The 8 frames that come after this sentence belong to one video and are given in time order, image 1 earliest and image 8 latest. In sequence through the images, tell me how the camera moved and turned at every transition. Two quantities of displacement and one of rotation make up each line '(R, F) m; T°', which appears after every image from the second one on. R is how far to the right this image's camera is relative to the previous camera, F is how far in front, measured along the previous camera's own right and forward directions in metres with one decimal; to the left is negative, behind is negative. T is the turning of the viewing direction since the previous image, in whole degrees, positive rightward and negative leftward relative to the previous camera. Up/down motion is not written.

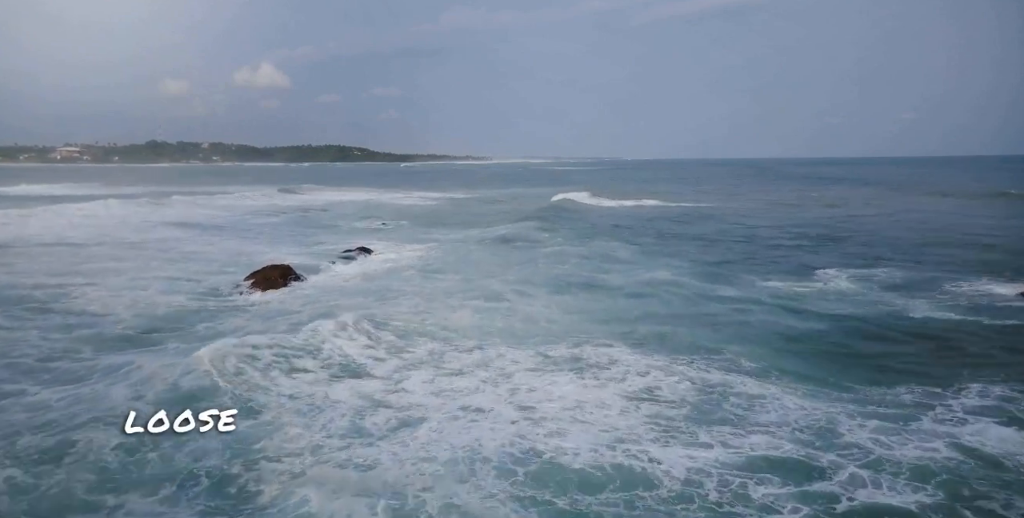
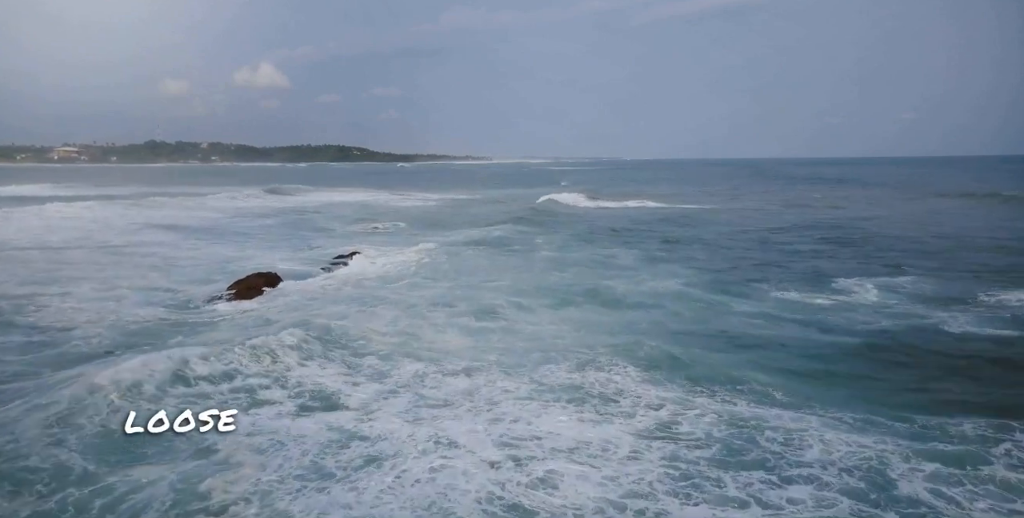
(-1.4, 0.0) m; 0°
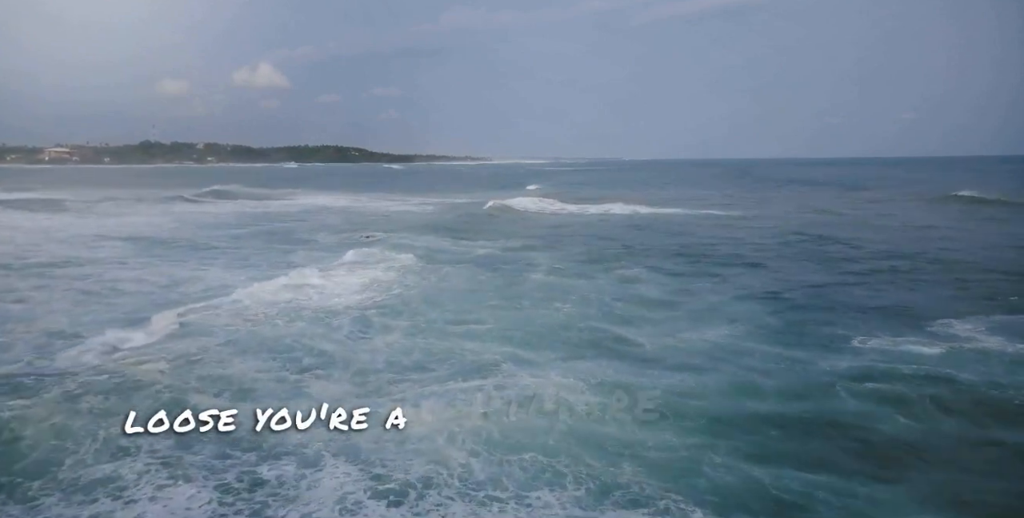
(0.0, +1.7) m; 0°
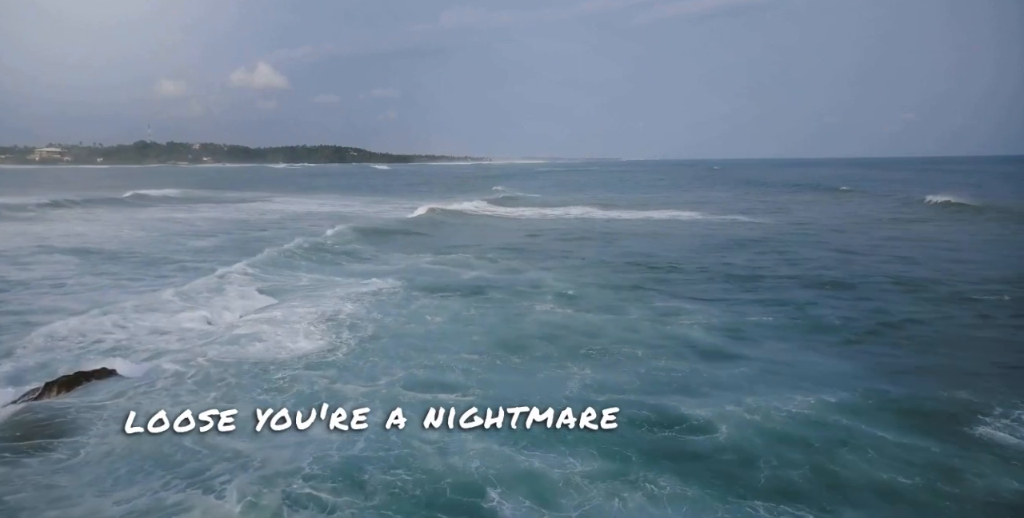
(0.0, +1.4) m; 0°
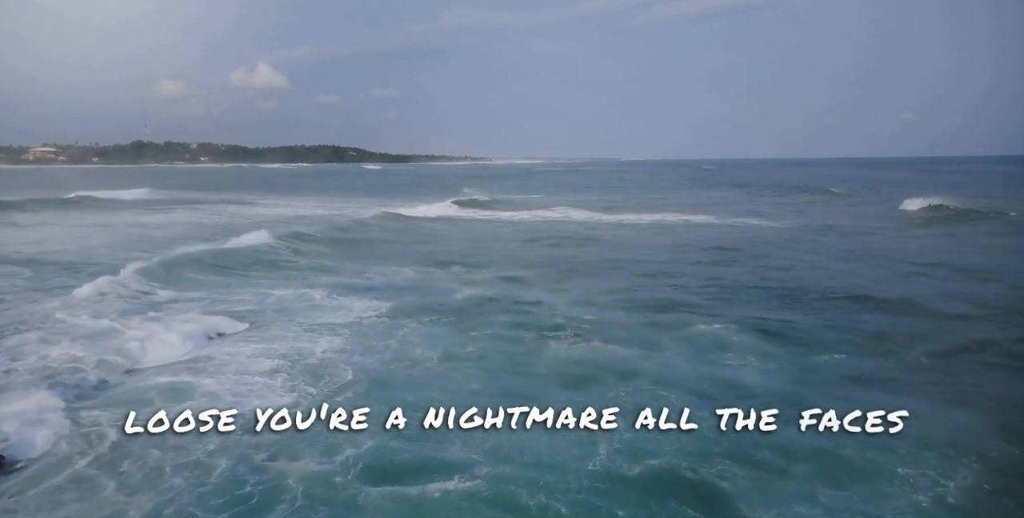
(-0.1, +1.0) m; 0°
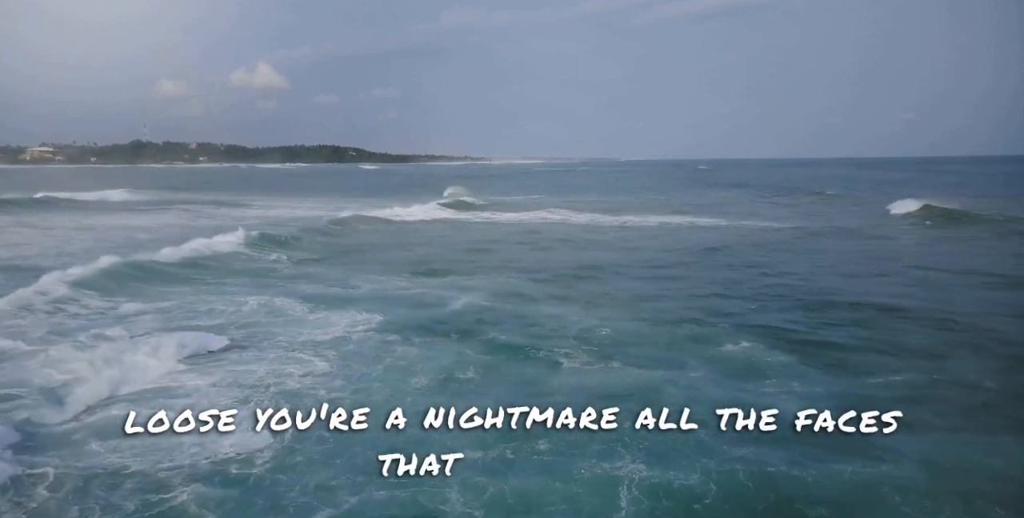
(+0.1, +0.2) m; 0°
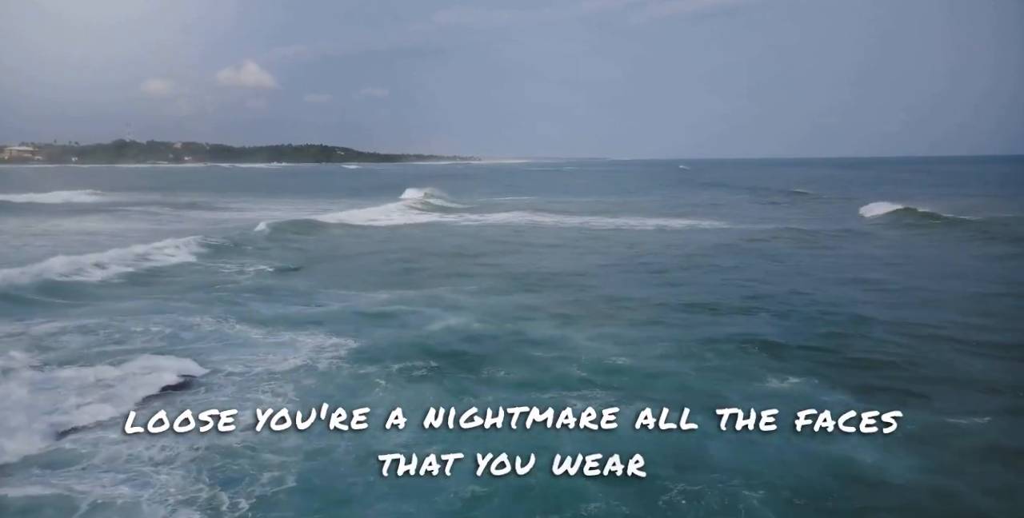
(+3.4, -1.0) m; 0°
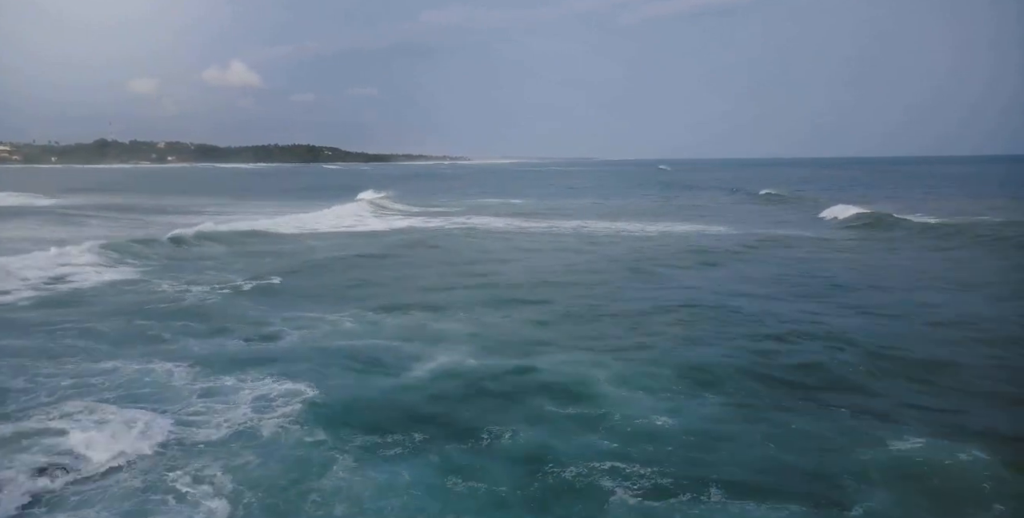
(+0.2, +3.5) m; 0°
